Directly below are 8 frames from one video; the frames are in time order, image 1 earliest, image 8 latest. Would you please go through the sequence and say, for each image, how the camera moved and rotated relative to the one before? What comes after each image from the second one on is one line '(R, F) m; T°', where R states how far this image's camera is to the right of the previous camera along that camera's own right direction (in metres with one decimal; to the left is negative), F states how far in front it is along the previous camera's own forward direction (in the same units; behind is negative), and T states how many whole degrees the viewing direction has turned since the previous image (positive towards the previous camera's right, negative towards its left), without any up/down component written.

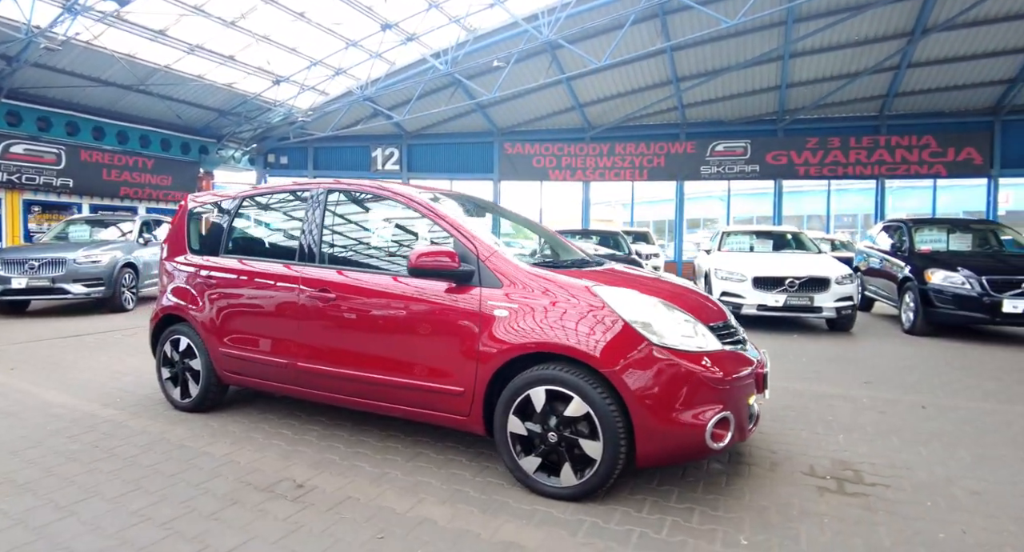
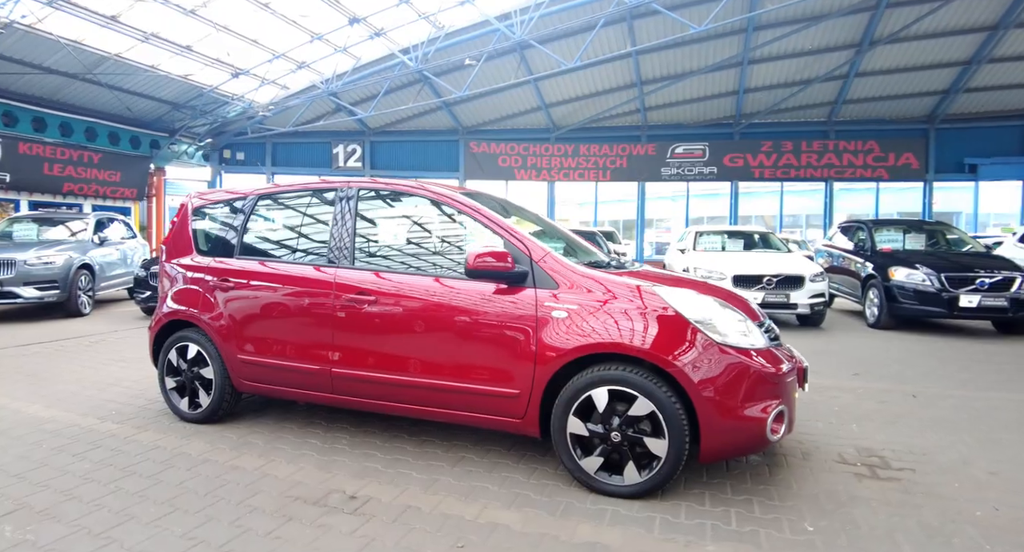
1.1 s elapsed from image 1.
(-0.5, +0.1) m; +5°
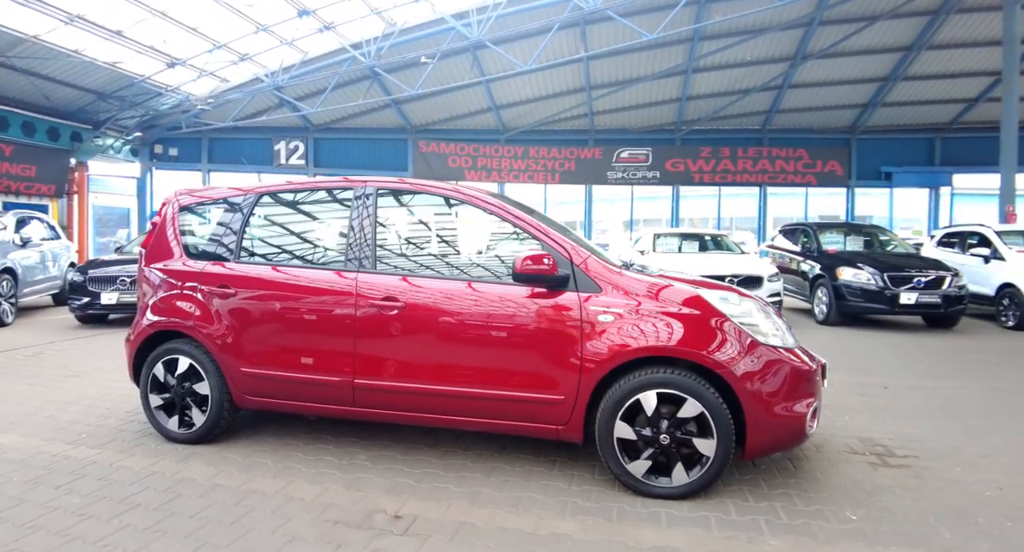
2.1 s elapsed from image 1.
(-0.5, +0.1) m; +7°
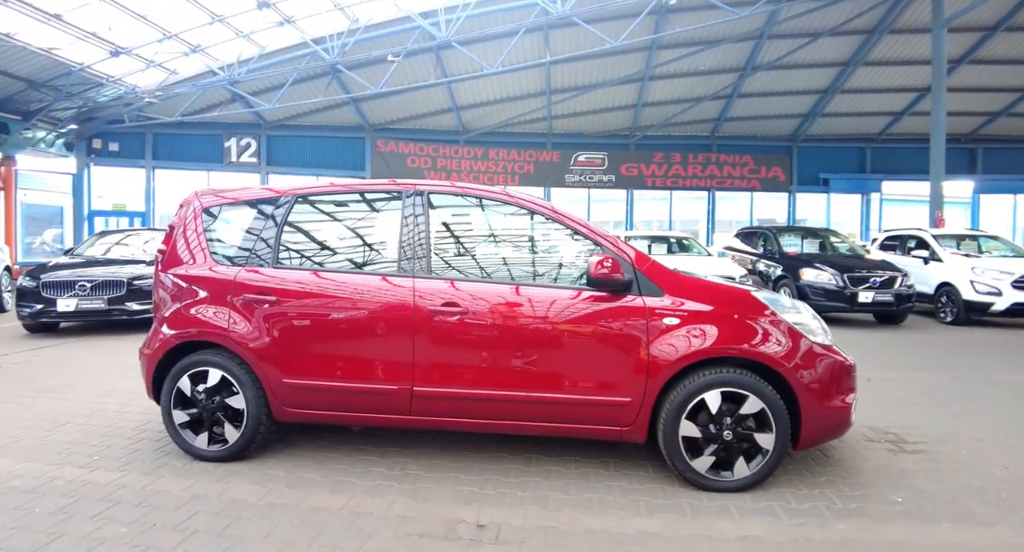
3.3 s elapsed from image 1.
(-0.6, 0.0) m; +6°
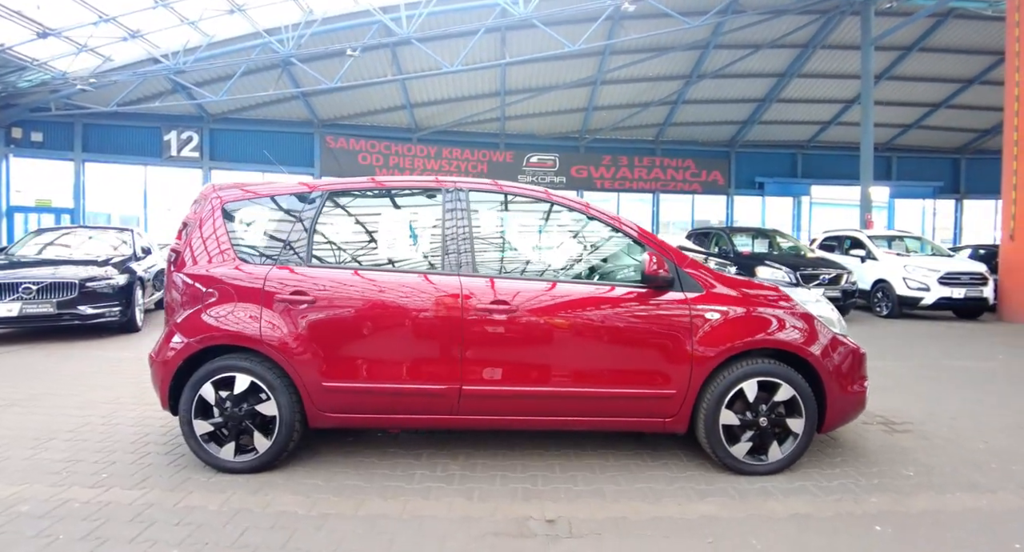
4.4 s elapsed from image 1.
(-0.6, 0.0) m; +6°
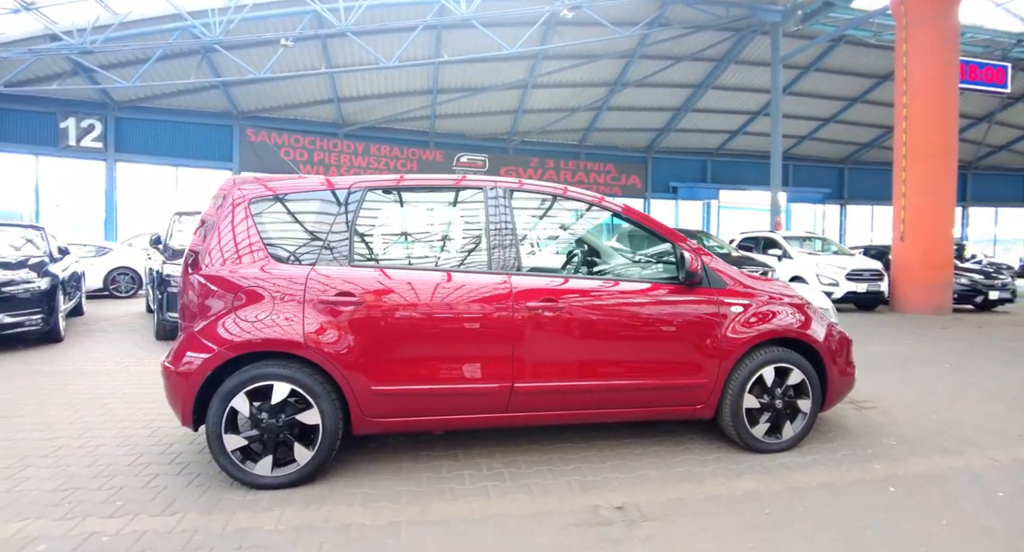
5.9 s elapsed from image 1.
(-0.7, 0.0) m; +9°
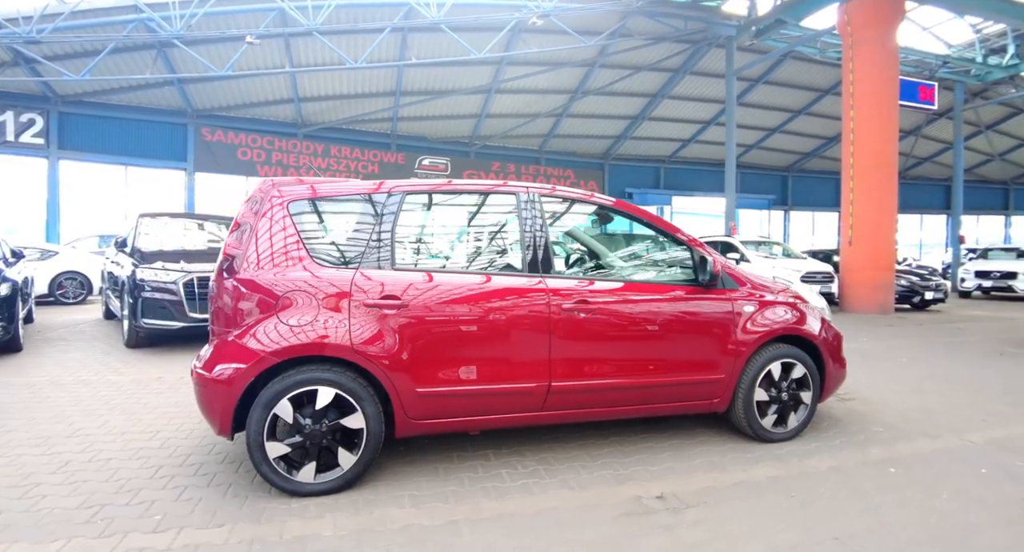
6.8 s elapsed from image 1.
(-0.5, -0.1) m; +5°
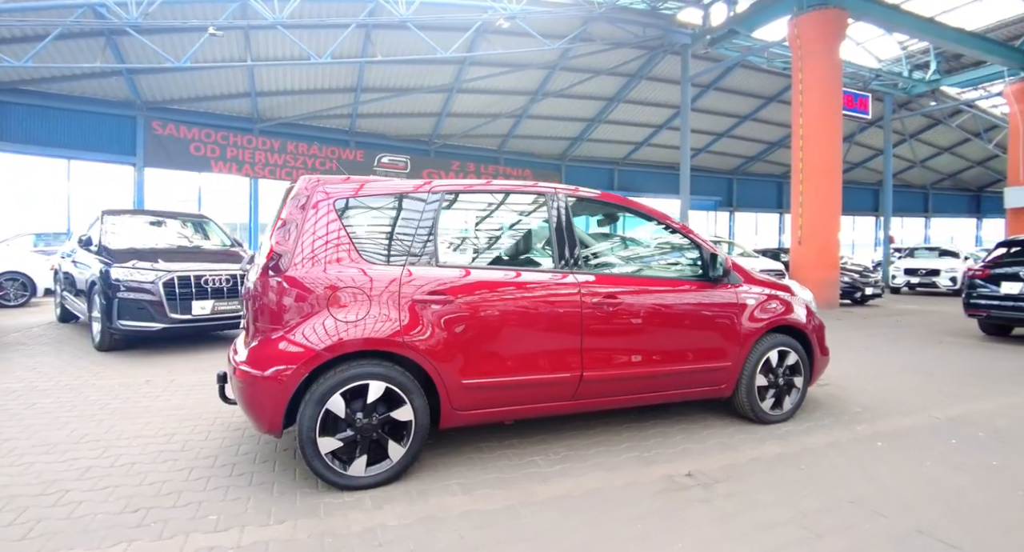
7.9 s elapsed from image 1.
(-0.5, -0.1) m; +5°
